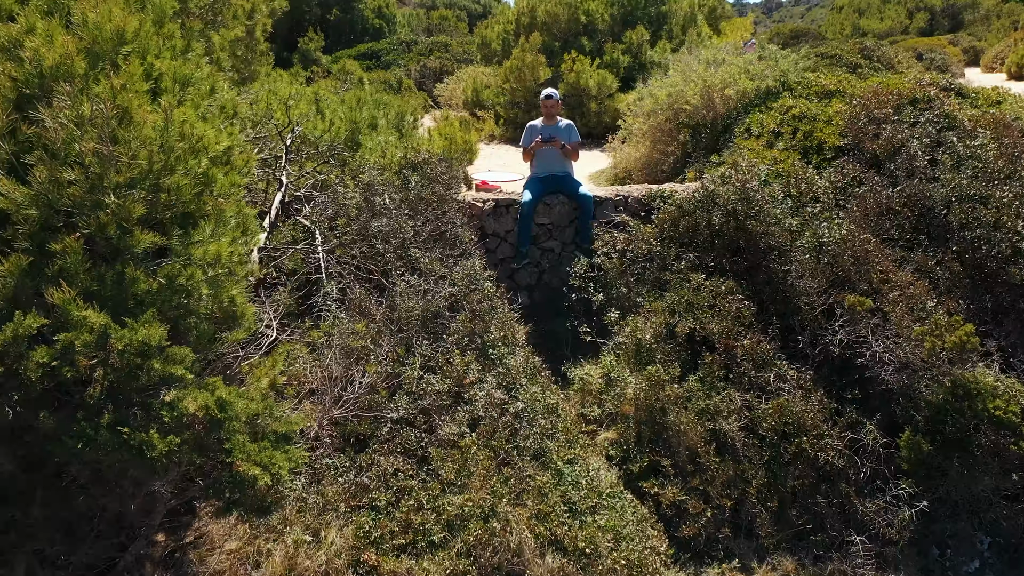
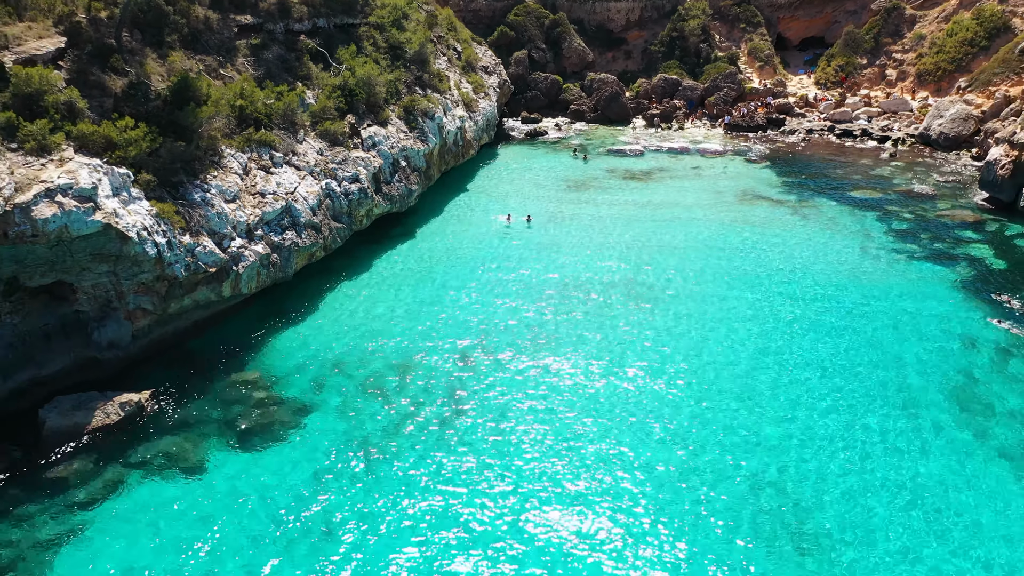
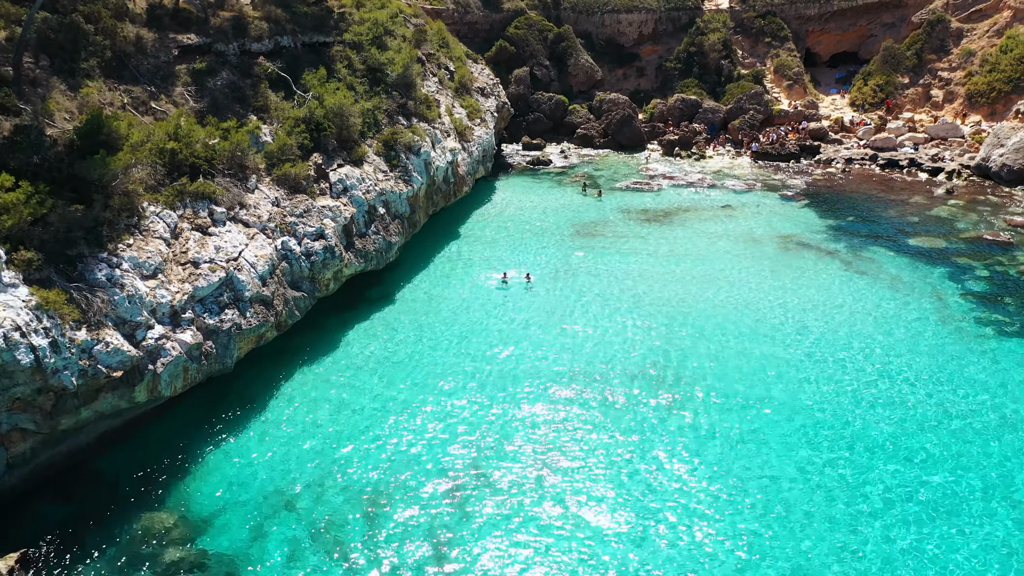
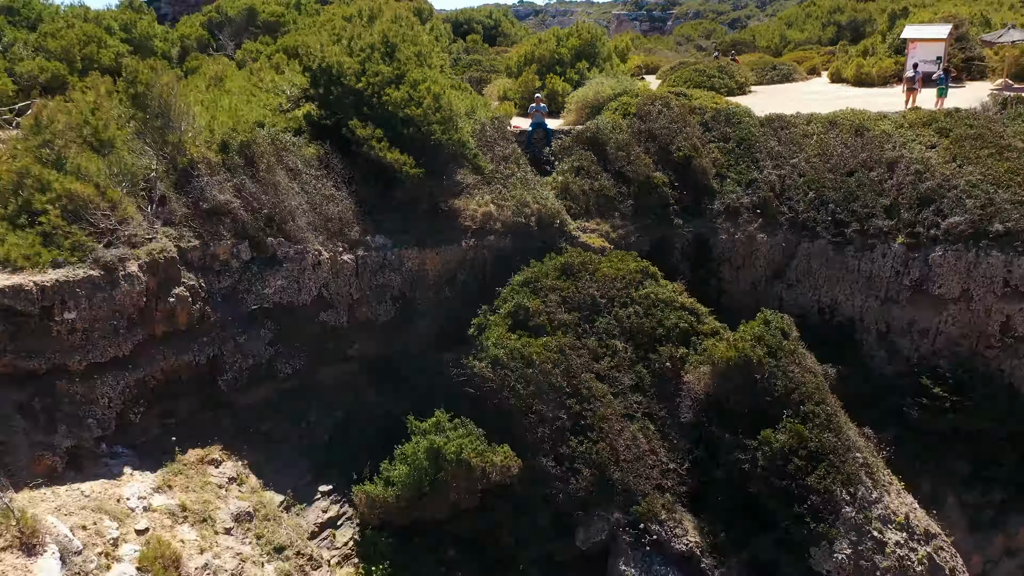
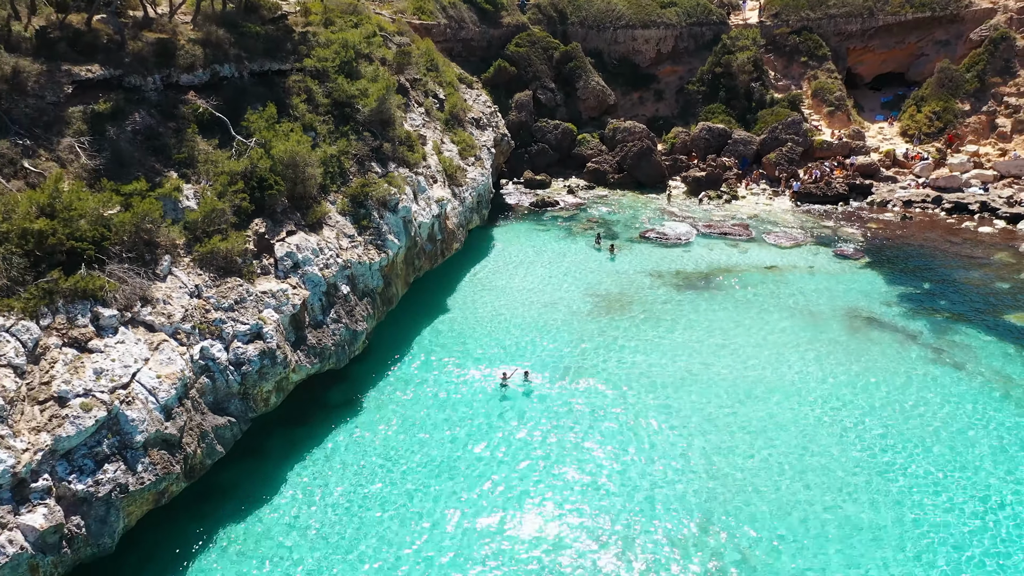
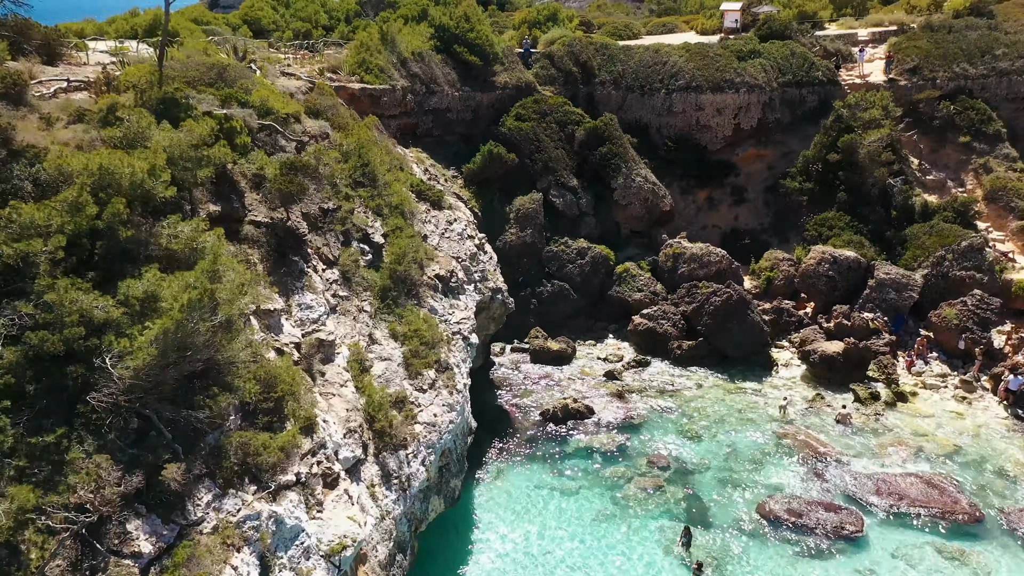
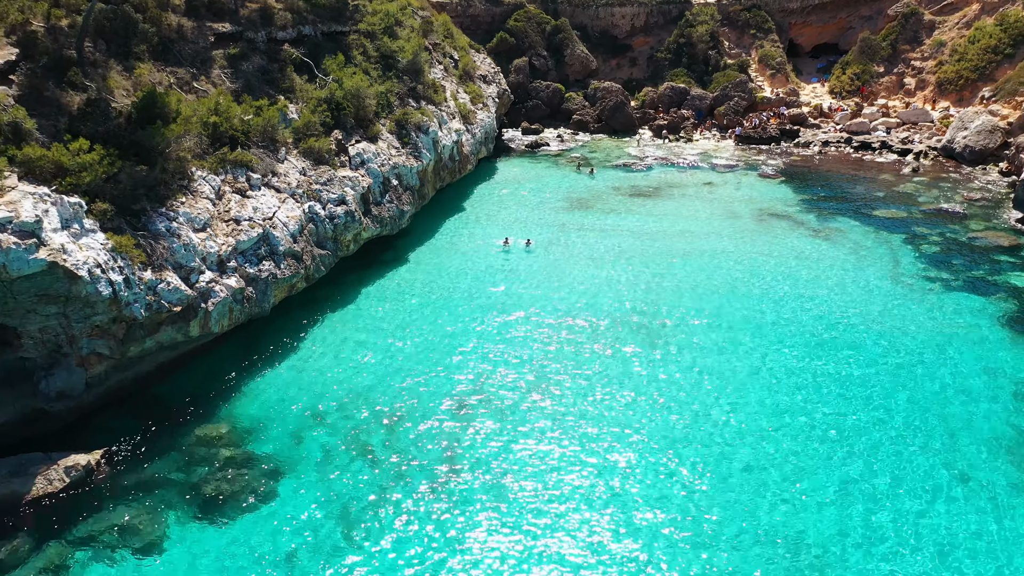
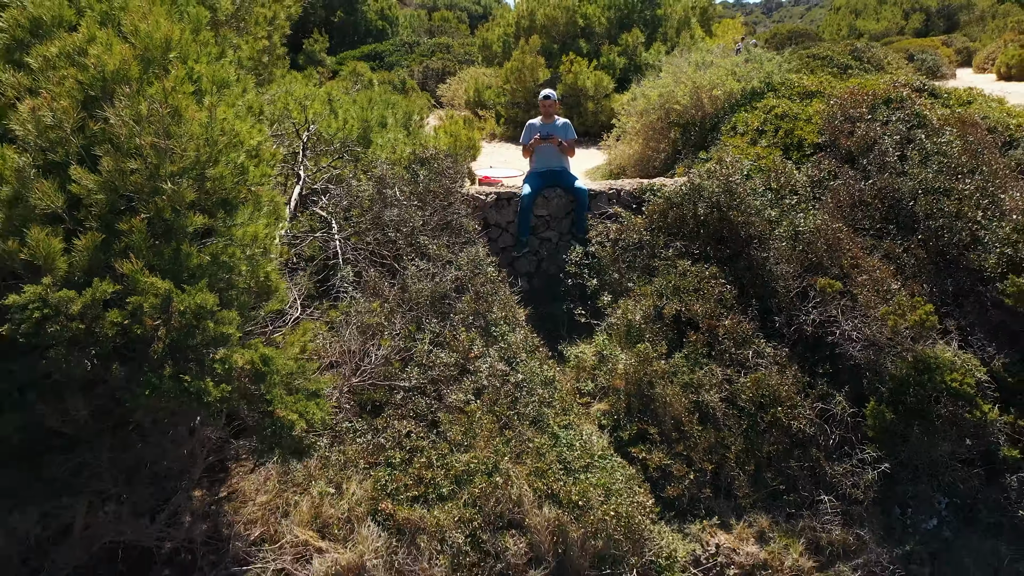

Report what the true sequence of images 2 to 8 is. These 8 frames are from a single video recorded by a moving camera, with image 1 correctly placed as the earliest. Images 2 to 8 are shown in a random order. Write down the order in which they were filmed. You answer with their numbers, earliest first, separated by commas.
8, 4, 6, 5, 3, 7, 2
